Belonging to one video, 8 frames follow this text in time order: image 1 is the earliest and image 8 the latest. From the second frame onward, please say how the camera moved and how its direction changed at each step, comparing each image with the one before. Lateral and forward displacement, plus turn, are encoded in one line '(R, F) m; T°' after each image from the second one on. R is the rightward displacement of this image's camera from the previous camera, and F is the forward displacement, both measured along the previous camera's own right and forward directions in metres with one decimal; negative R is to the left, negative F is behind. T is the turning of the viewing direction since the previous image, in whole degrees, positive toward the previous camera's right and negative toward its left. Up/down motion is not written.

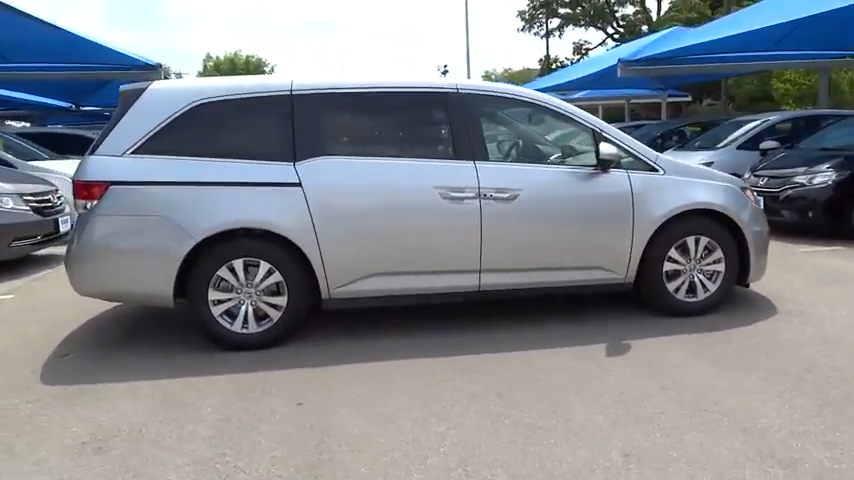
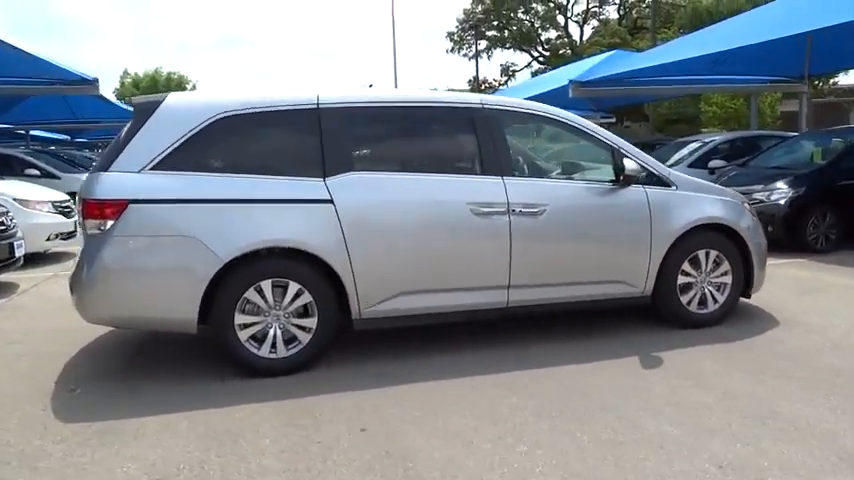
(-0.8, +0.2) m; +7°
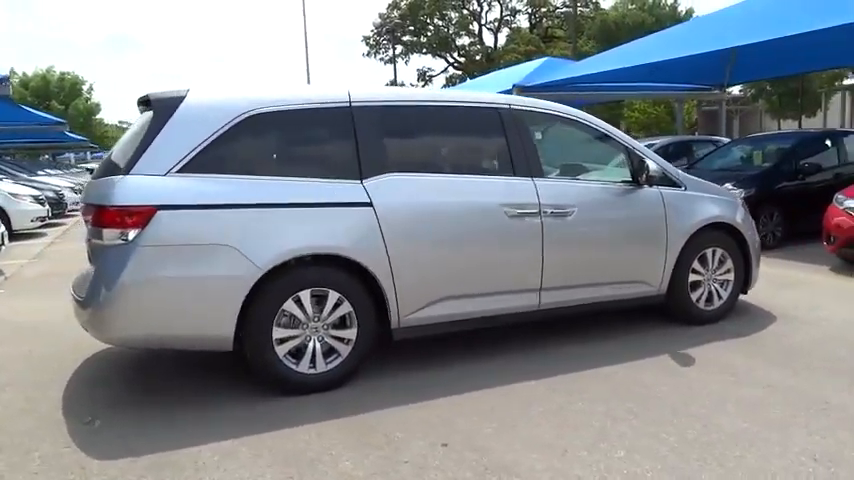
(-0.9, +0.2) m; +8°
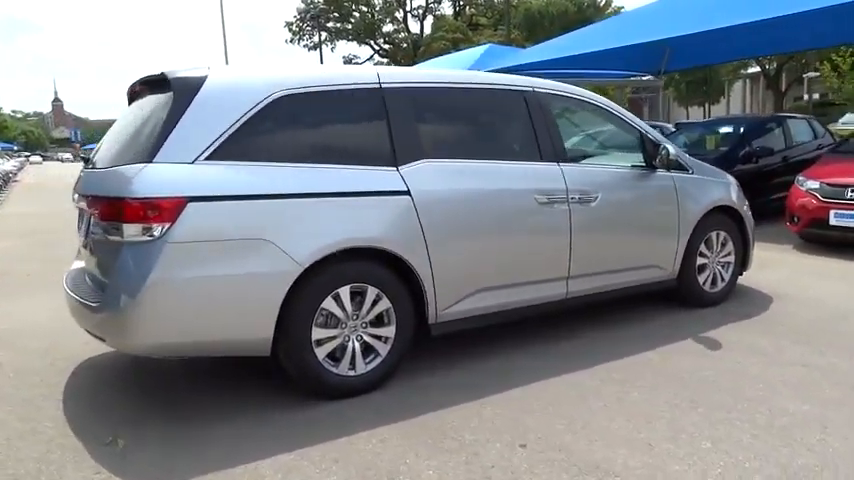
(-0.7, +0.3) m; +7°
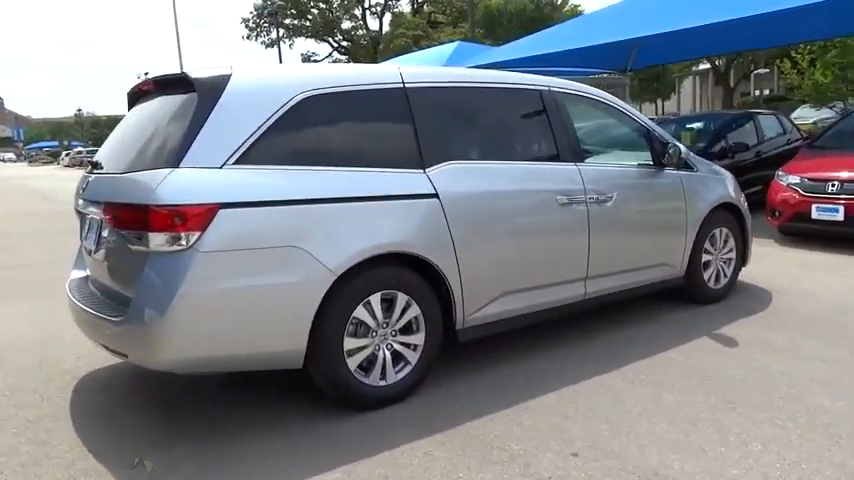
(-0.4, +0.1) m; +4°
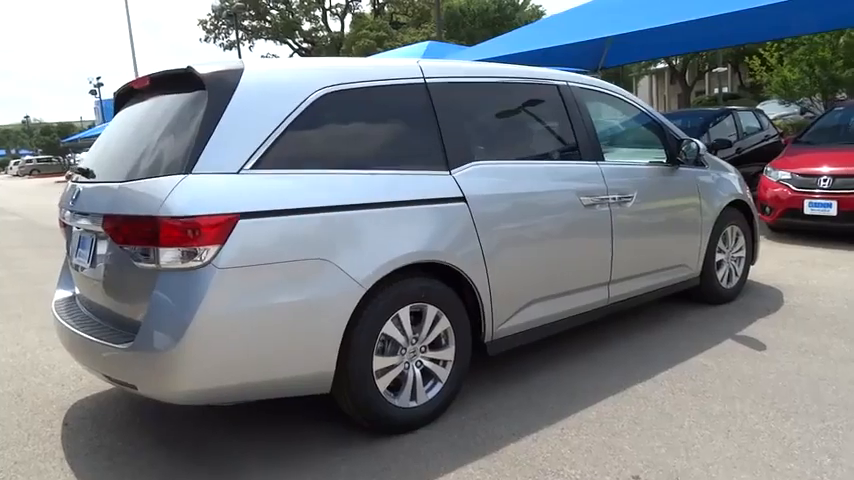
(-0.4, +0.3) m; +3°
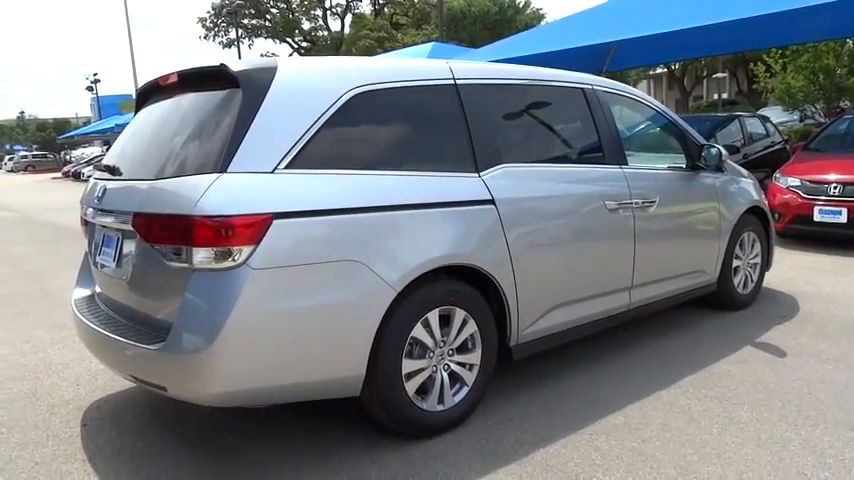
(-0.2, 0.0) m; +1°
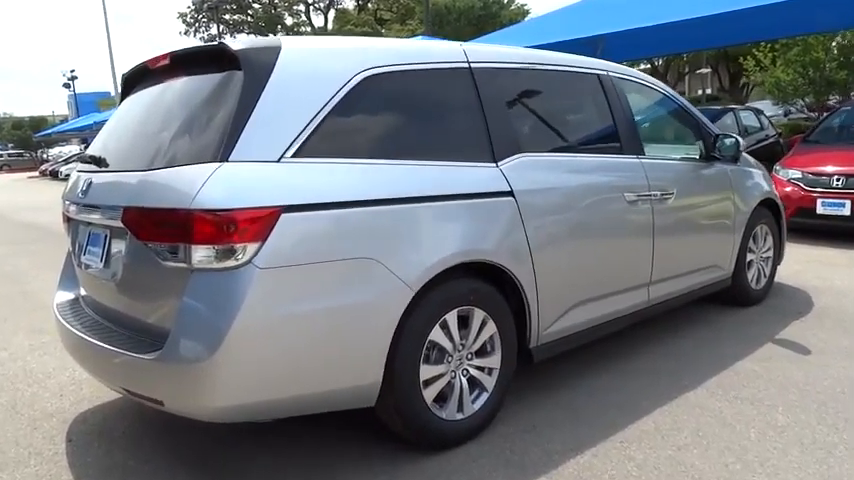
(-0.2, +0.3) m; +1°
